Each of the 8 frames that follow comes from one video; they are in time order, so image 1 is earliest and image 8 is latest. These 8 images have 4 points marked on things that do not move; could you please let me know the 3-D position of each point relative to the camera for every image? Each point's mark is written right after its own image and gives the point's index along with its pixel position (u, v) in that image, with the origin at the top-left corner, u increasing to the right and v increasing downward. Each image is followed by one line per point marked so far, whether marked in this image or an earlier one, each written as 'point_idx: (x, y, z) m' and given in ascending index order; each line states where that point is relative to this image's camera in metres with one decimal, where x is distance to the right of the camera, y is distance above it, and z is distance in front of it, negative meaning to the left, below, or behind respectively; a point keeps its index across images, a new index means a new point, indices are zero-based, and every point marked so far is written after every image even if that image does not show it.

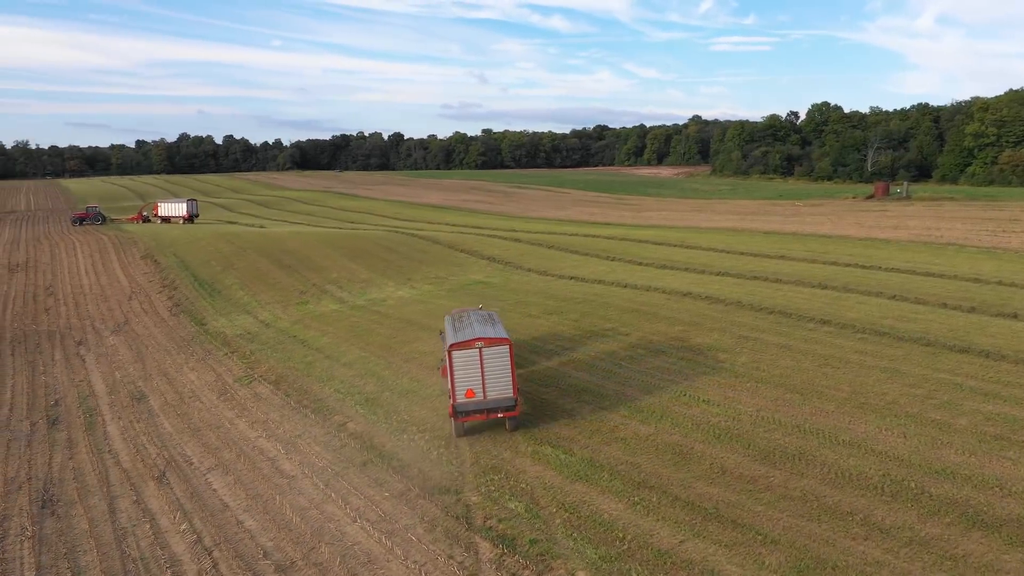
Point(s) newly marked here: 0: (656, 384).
0: (+2.9, -2.0, +17.1) m
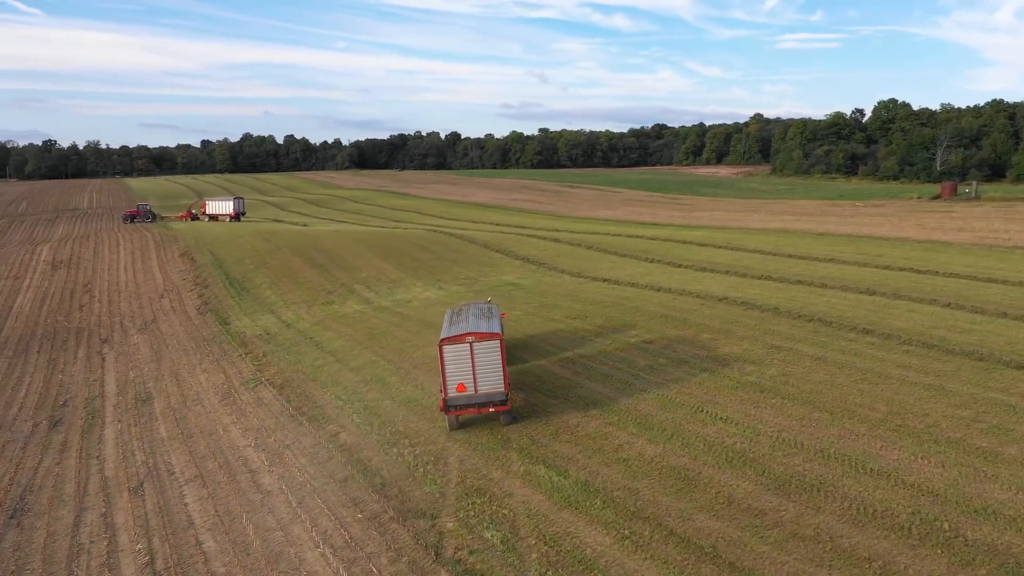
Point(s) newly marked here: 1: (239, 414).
0: (+3.0, -2.1, +15.8) m
1: (-5.8, -2.7, +17.8) m
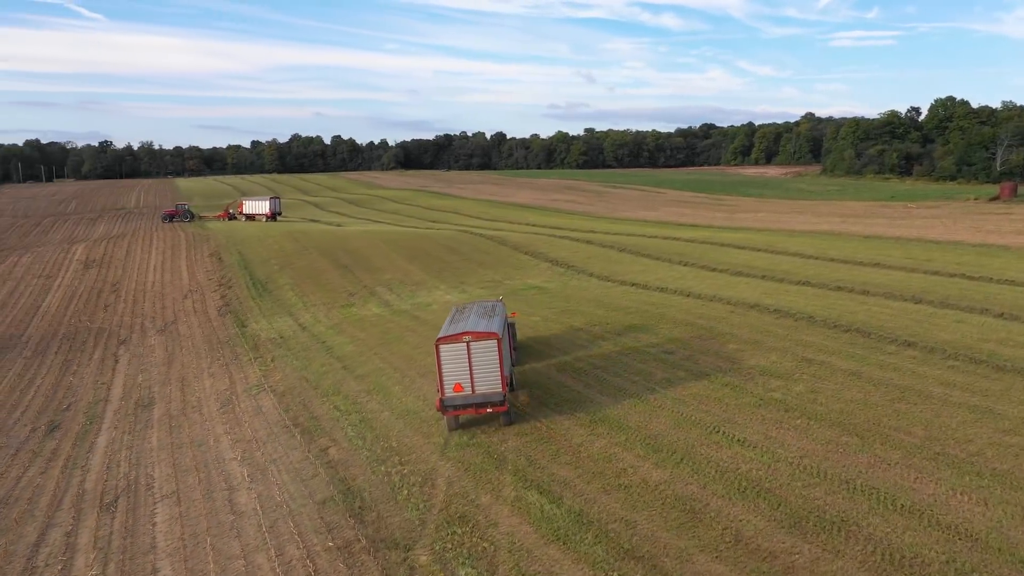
0: (+3.0, -2.2, +14.5) m
1: (-5.6, -2.8, +17.0) m
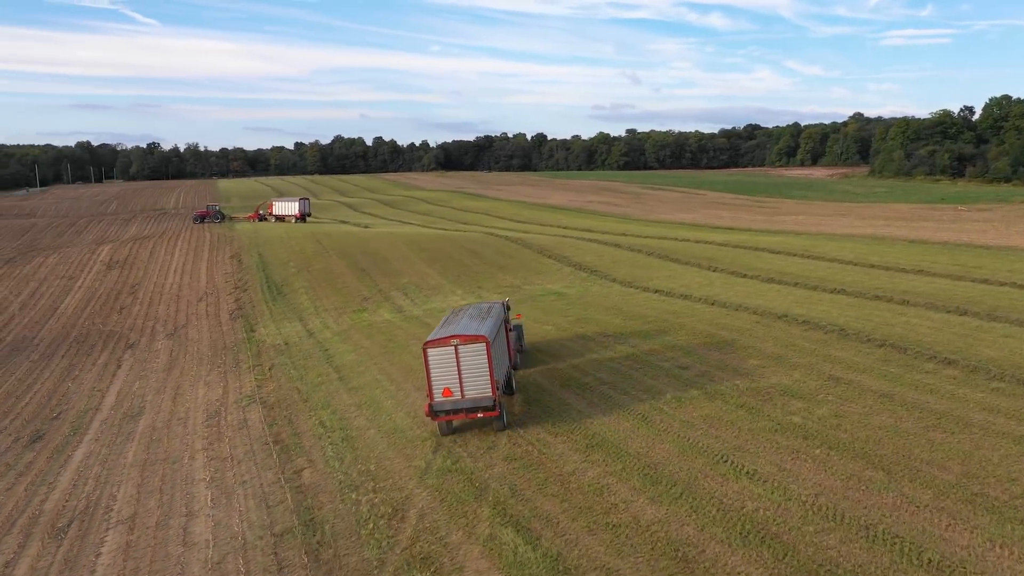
0: (+2.8, -2.4, +13.1) m
1: (-5.7, -2.9, +16.1) m
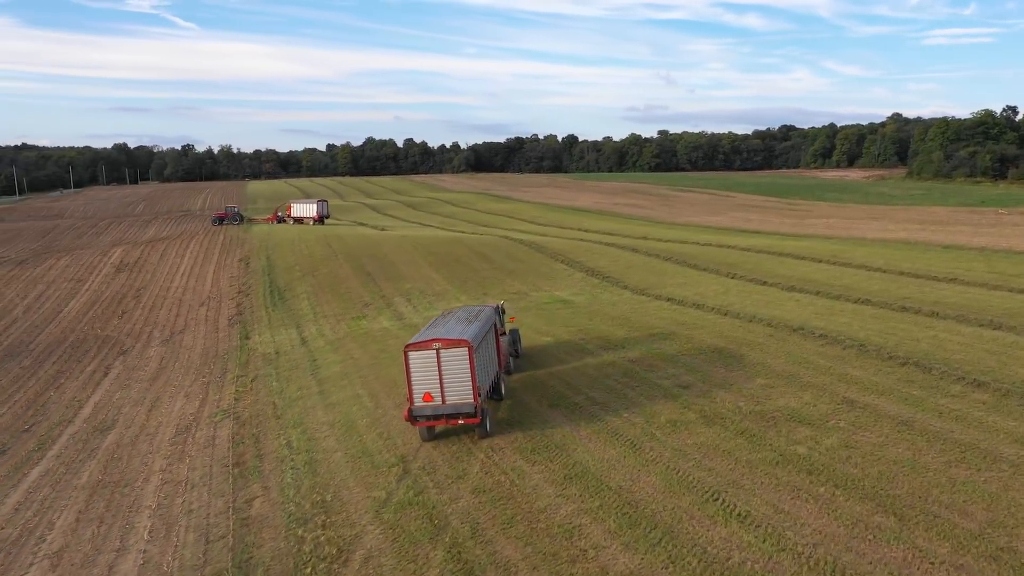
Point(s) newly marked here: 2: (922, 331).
0: (+2.4, -2.6, +11.7) m
1: (-6.0, -3.0, +15.0) m
2: (+9.6, -1.0, +19.6) m
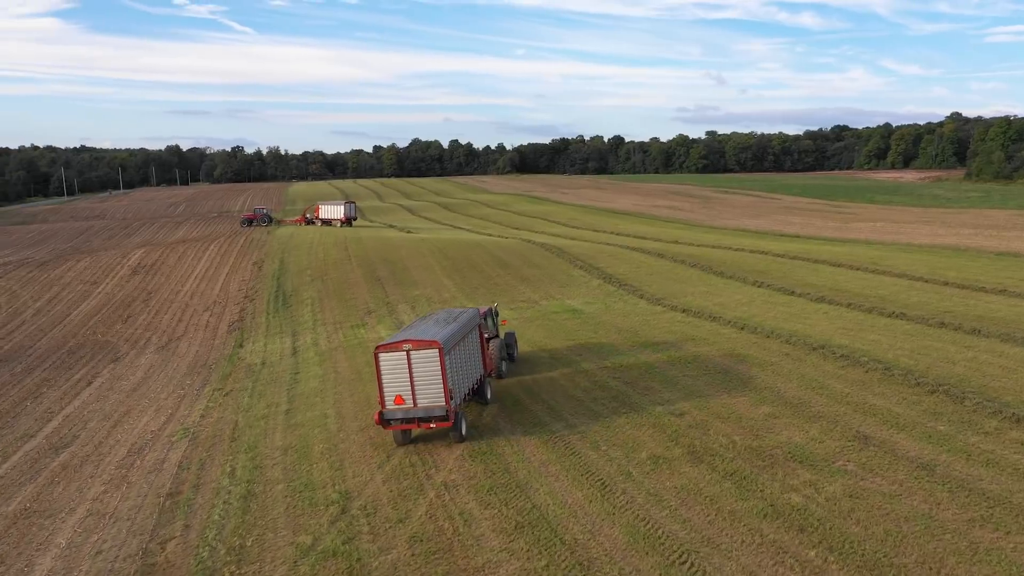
0: (+1.7, -2.8, +10.0) m
1: (-6.5, -3.2, +13.8) m
2: (+9.3, -1.3, +17.5) m
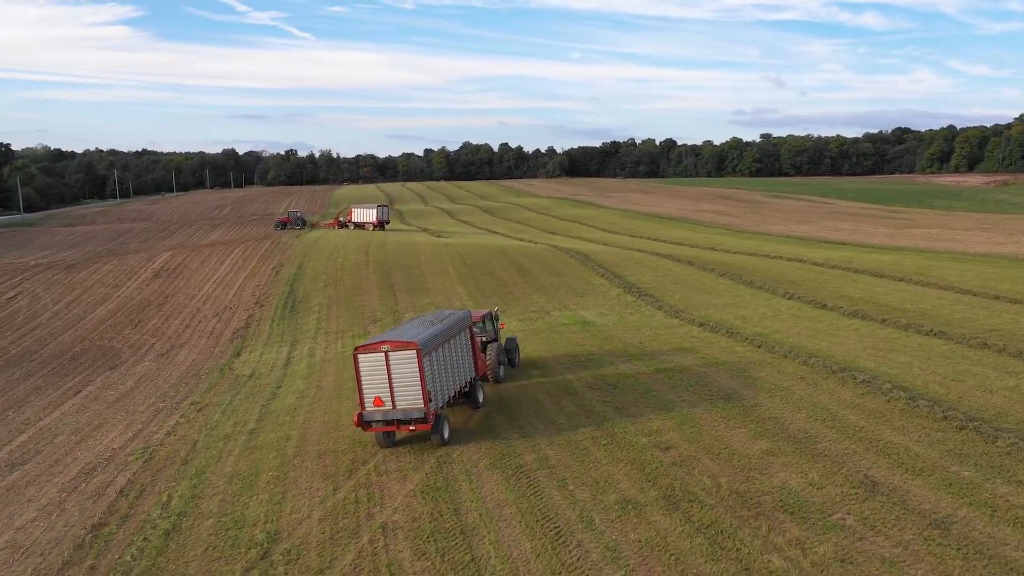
0: (+0.9, -3.1, +8.5) m
1: (-7.0, -3.4, +12.8) m
2: (+9.0, -1.6, +15.5) m
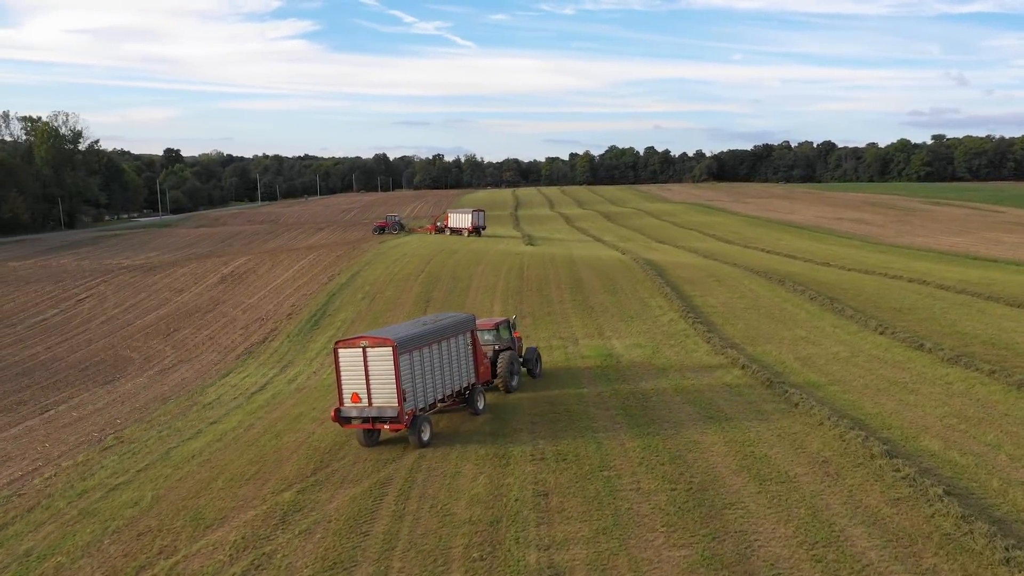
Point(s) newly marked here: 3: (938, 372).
0: (-1.6, -3.5, +4.9) m
1: (-8.7, -3.7, +10.5) m
2: (+7.6, -2.3, +10.2) m
3: (+8.6, -1.6, +16.5) m
